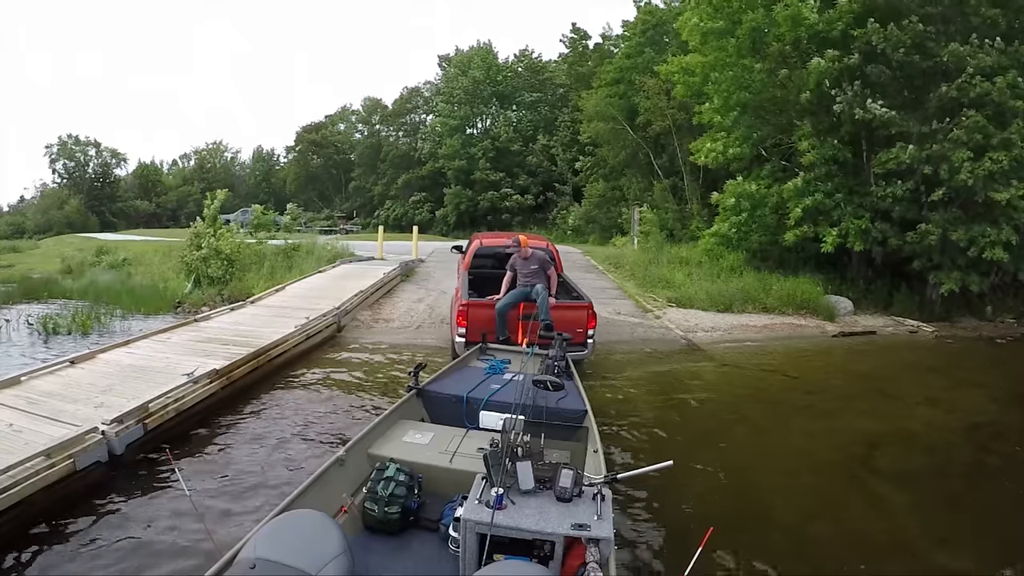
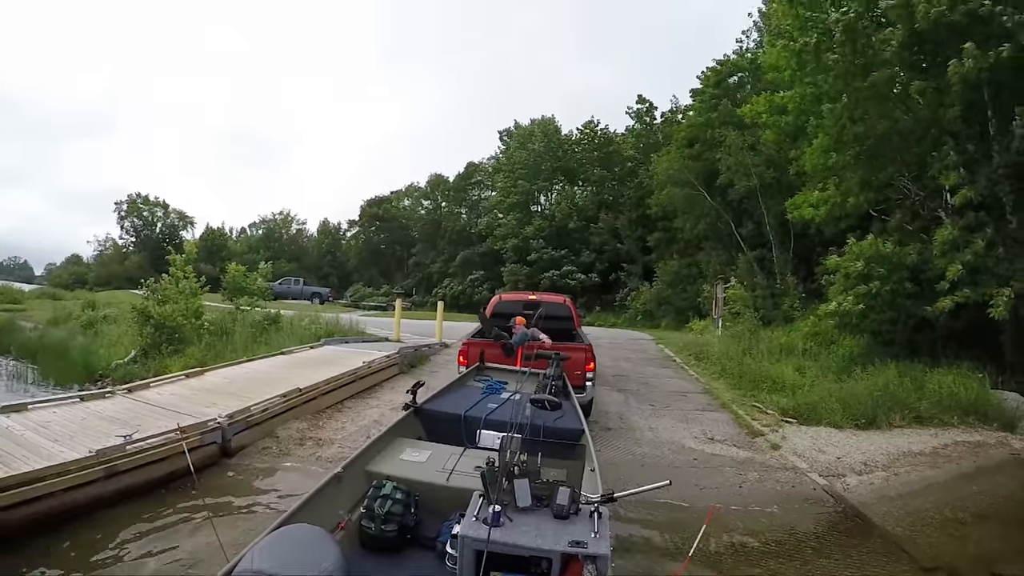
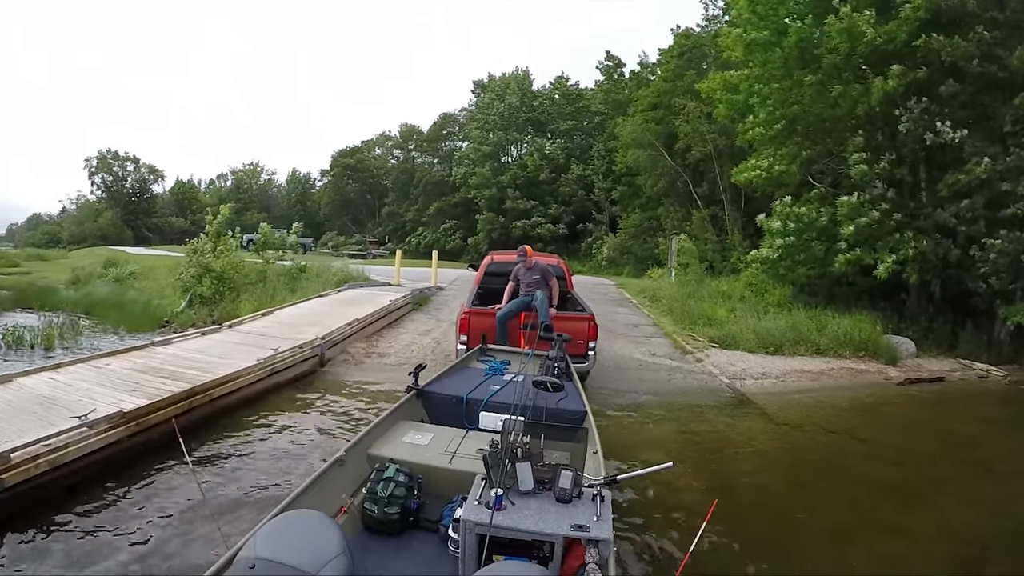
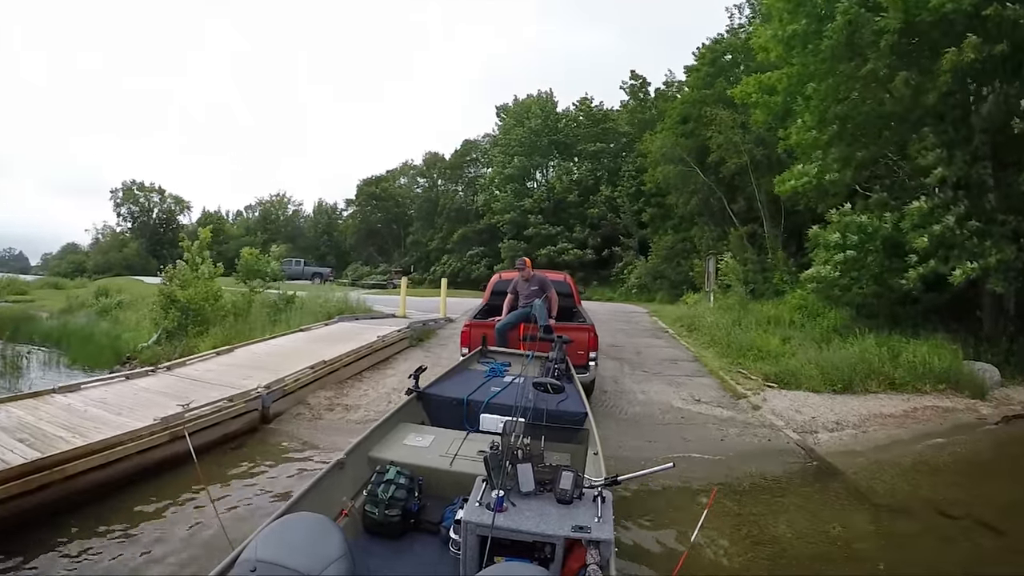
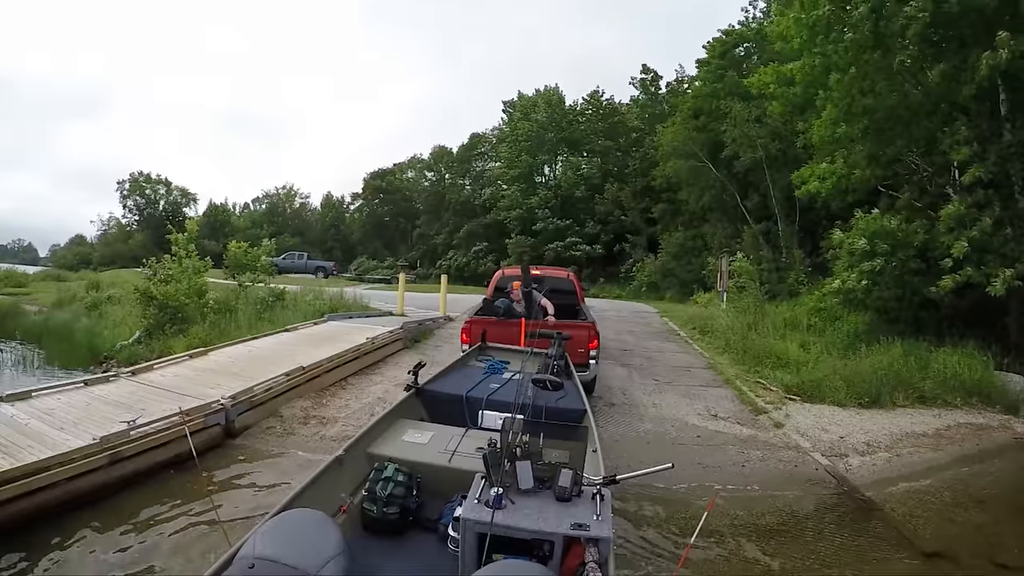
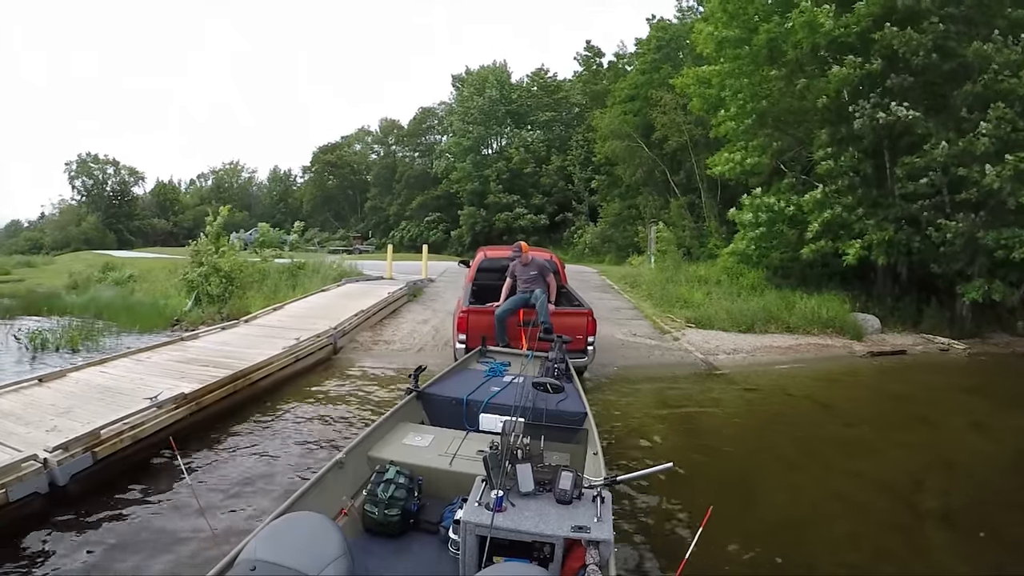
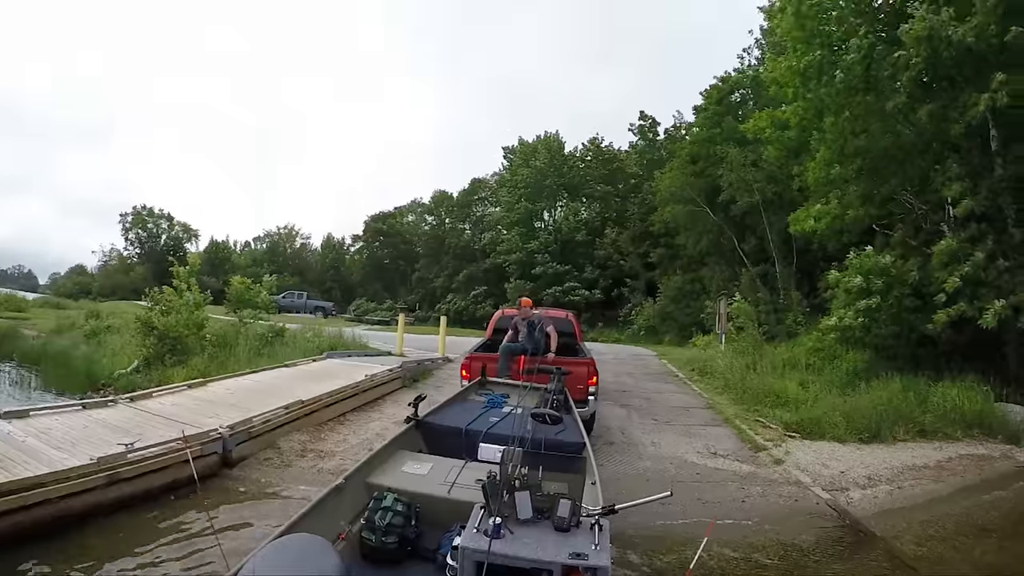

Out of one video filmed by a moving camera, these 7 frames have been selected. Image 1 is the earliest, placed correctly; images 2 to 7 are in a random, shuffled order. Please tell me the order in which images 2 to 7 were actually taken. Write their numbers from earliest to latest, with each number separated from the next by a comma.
6, 3, 4, 7, 5, 2
